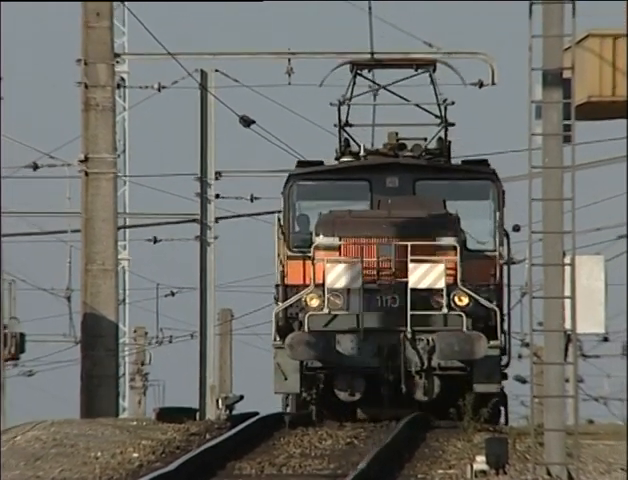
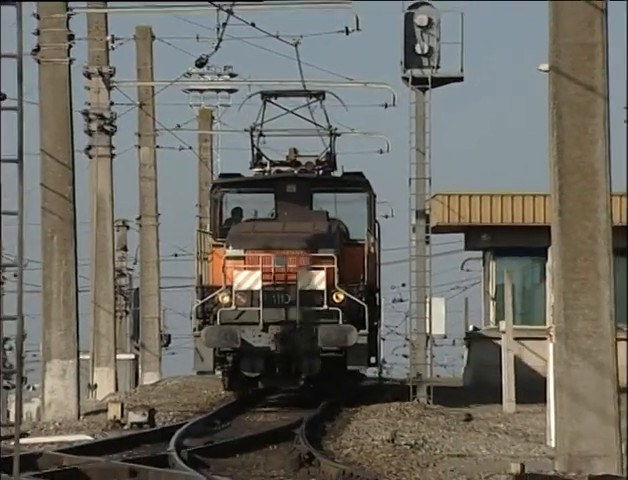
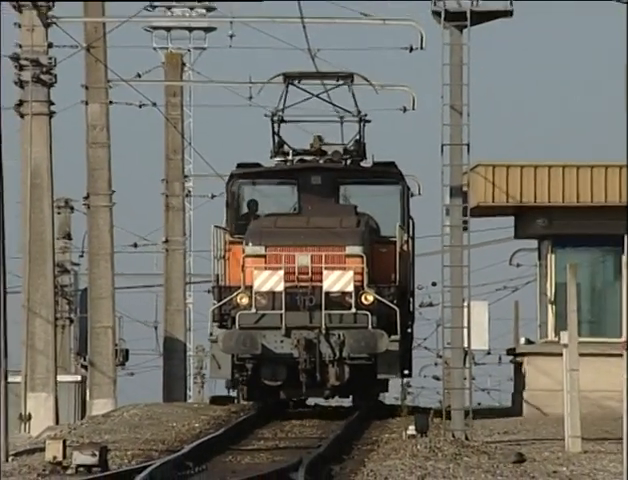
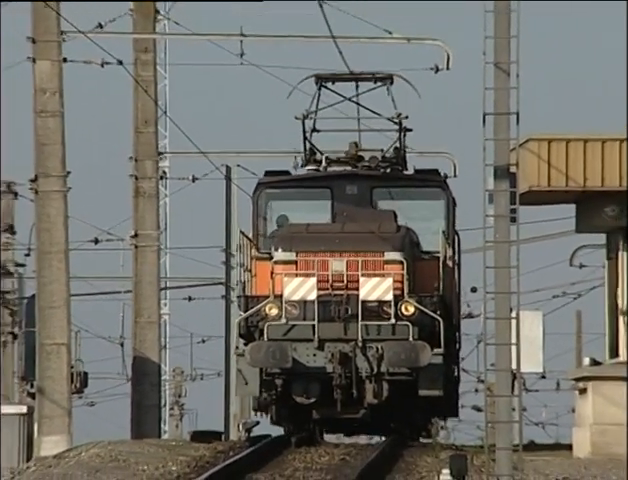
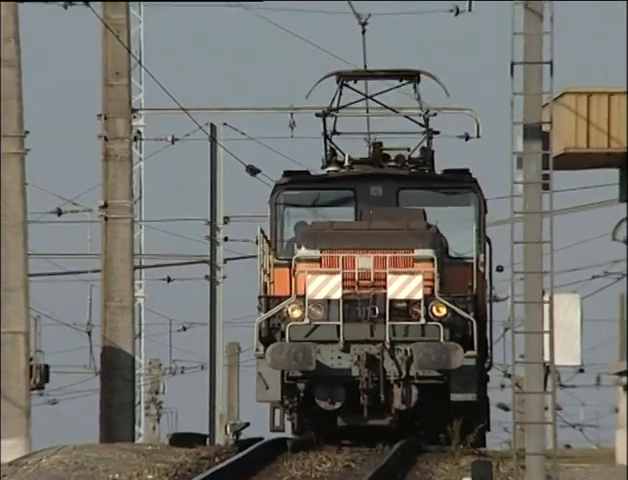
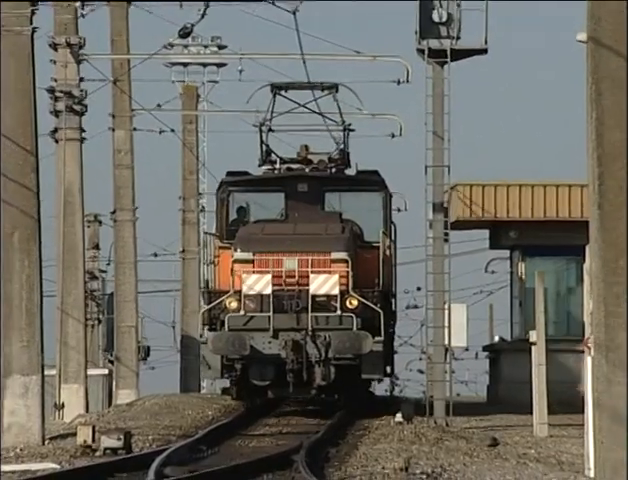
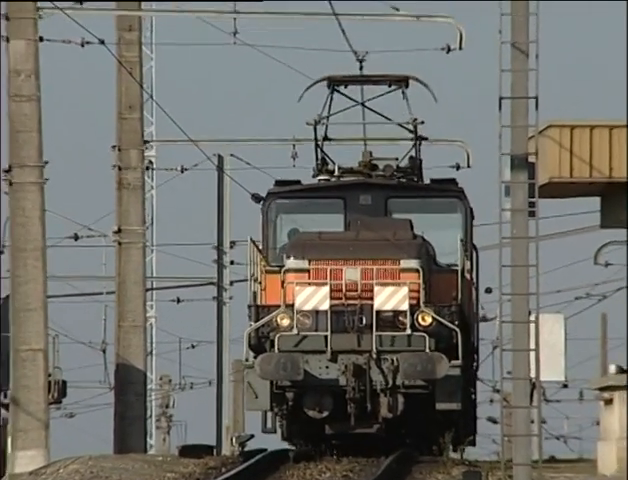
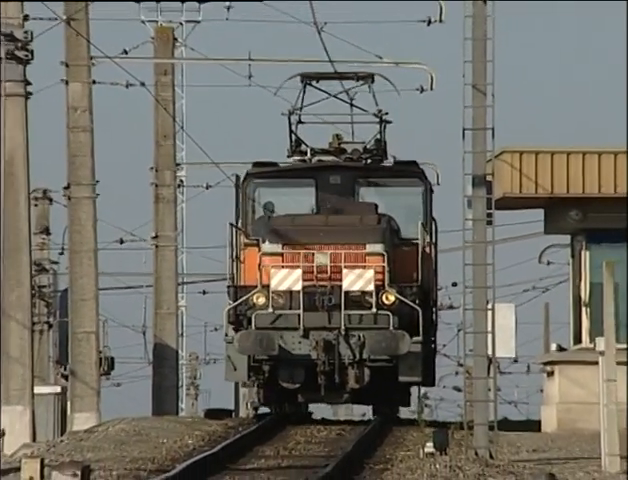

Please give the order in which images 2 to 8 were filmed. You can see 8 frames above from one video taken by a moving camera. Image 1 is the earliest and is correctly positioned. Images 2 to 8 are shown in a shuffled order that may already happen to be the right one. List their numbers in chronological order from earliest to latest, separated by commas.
5, 7, 4, 8, 3, 6, 2
